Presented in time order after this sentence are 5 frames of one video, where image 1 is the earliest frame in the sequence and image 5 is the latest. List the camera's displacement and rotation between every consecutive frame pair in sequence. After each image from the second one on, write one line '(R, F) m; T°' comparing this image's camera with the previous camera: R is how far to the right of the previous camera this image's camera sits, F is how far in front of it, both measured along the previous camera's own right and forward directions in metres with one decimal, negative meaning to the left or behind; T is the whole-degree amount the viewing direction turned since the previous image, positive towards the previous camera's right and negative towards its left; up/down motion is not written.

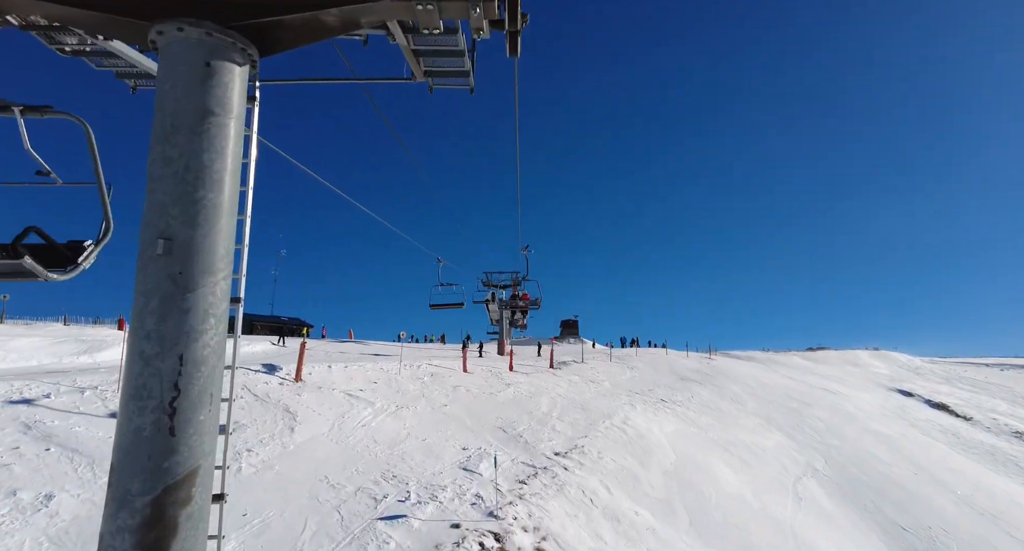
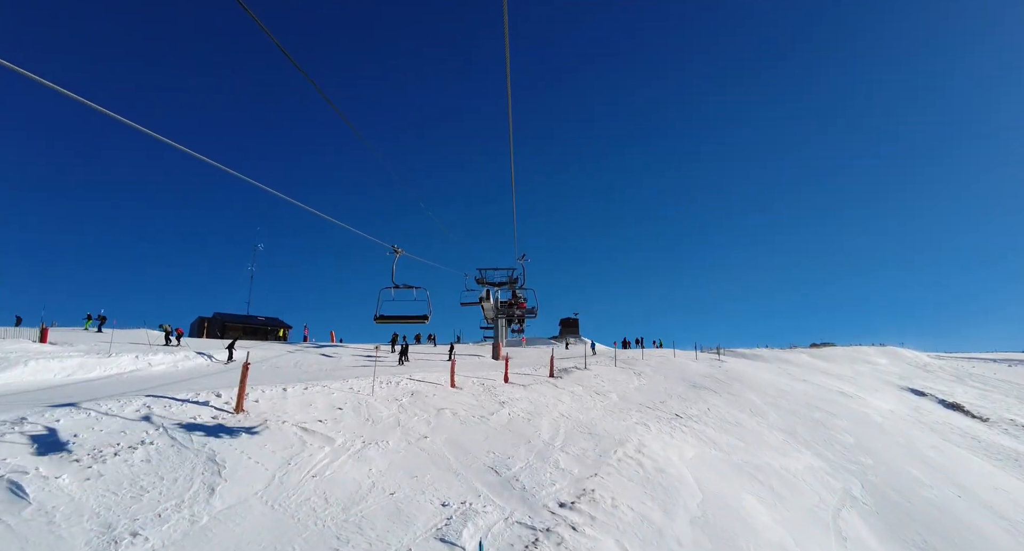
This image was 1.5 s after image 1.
(+0.1, +3.1) m; 0°
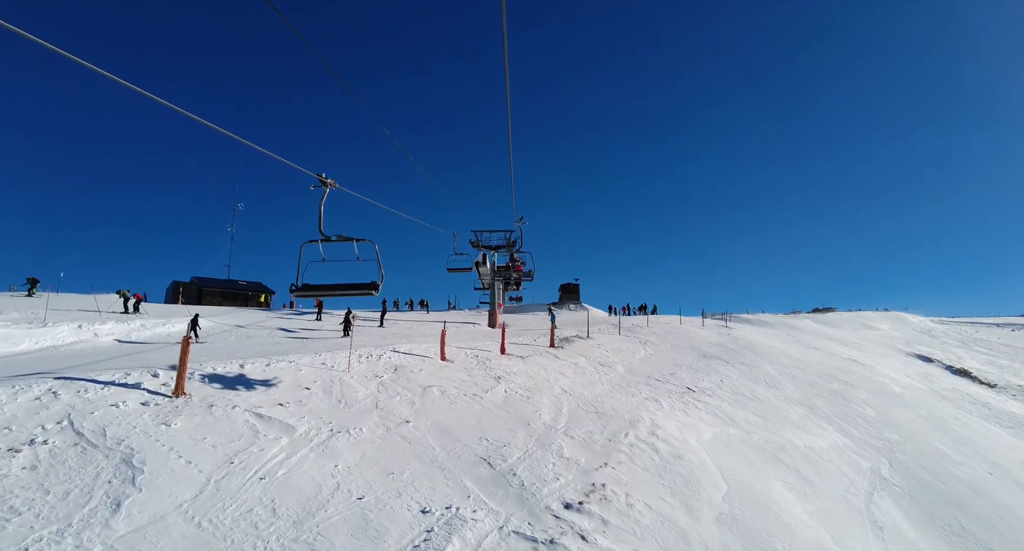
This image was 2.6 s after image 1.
(0.0, +2.3) m; 0°
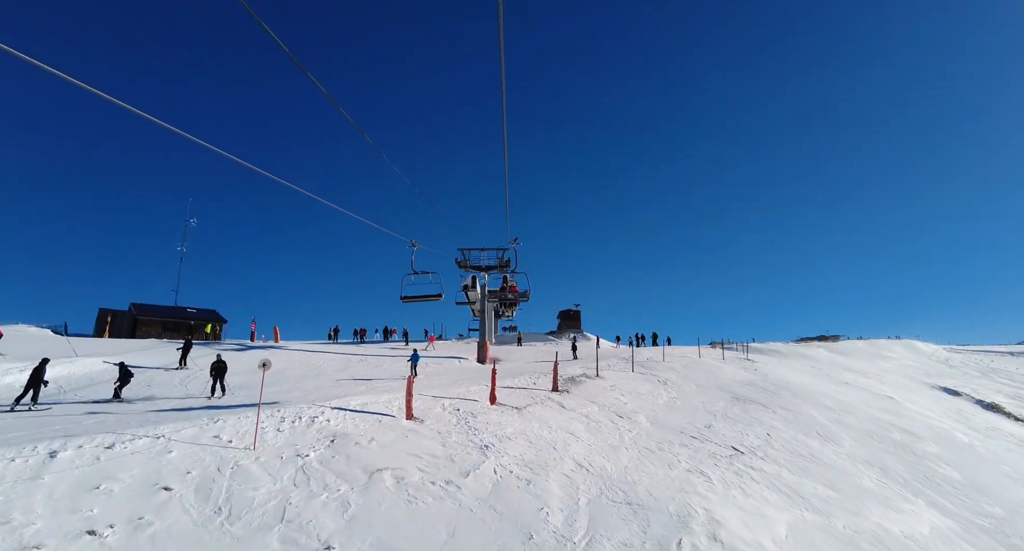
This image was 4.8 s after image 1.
(0.0, +4.7) m; +1°
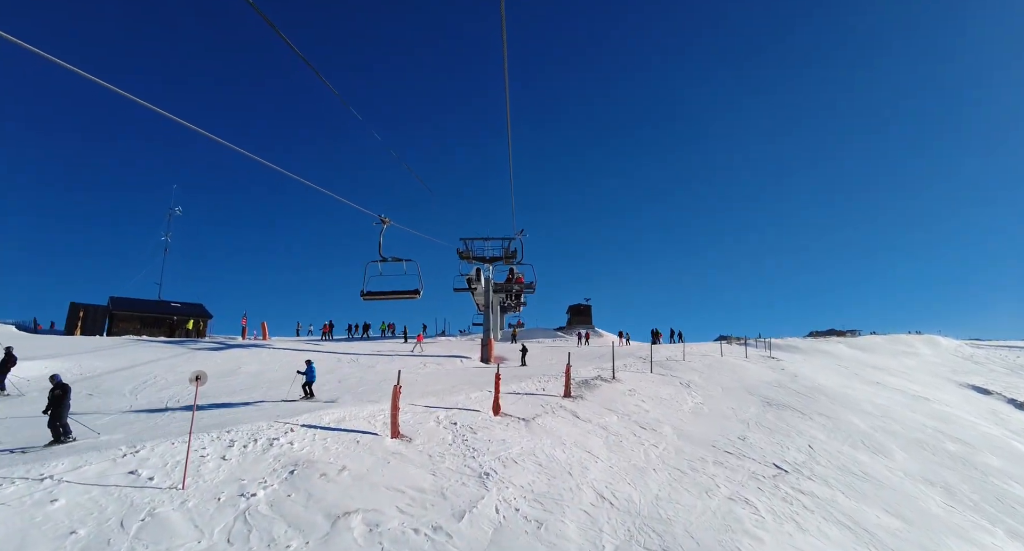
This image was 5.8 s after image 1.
(0.0, +2.3) m; -1°
